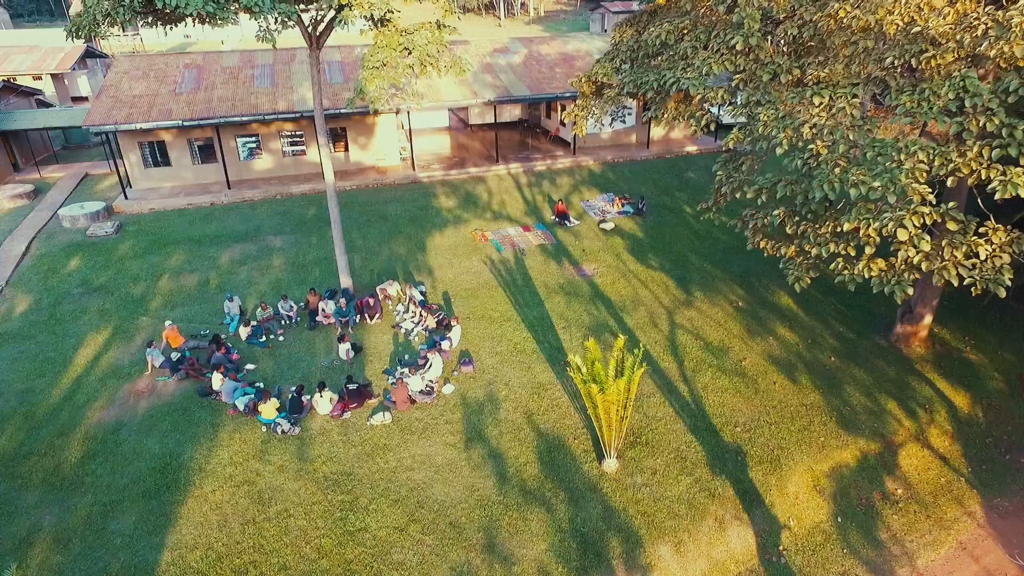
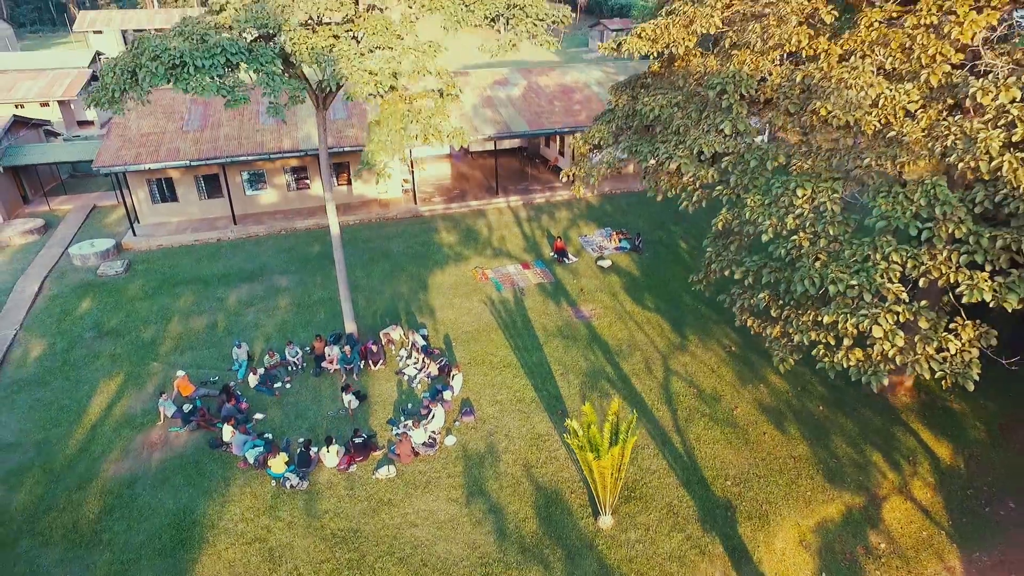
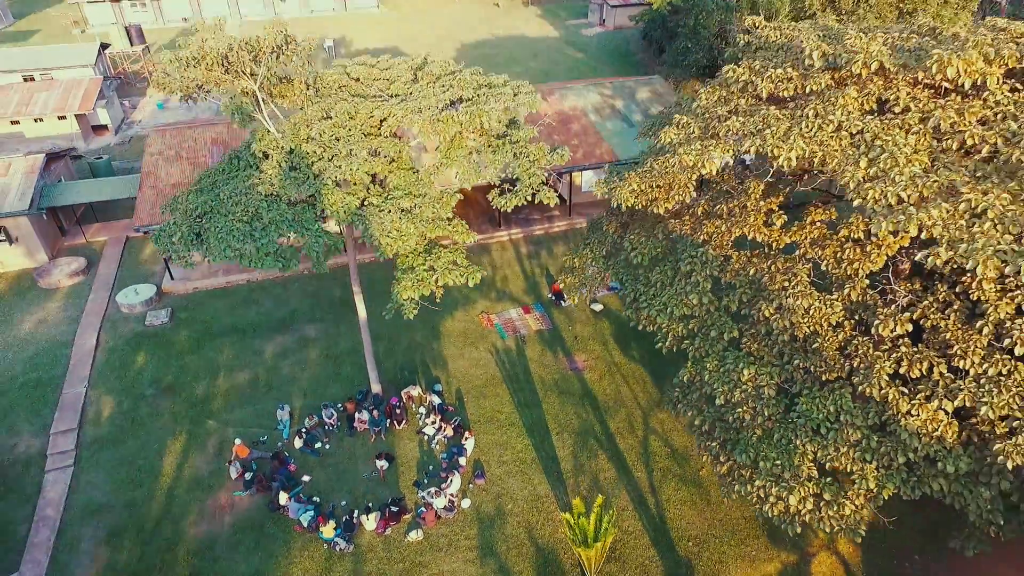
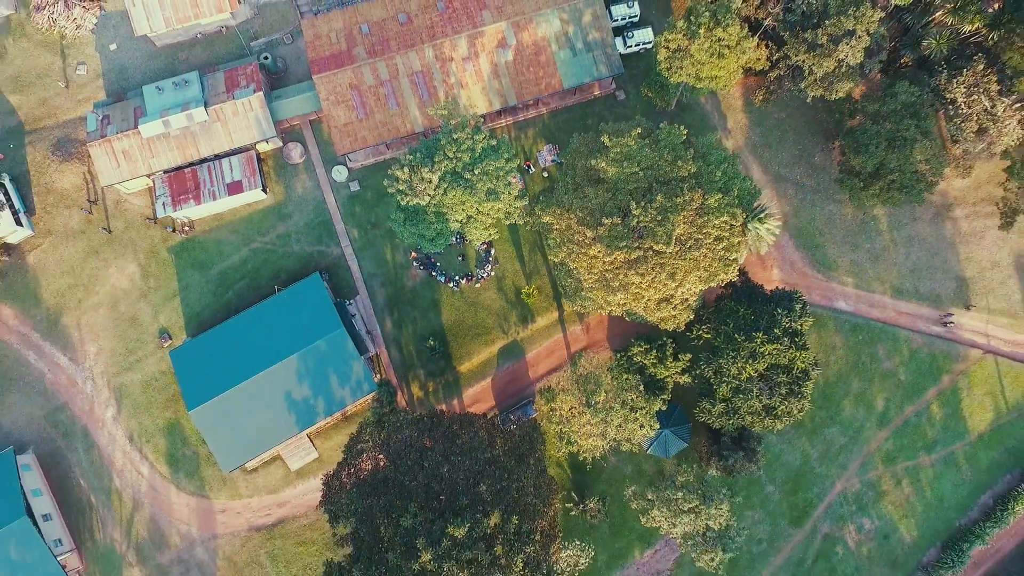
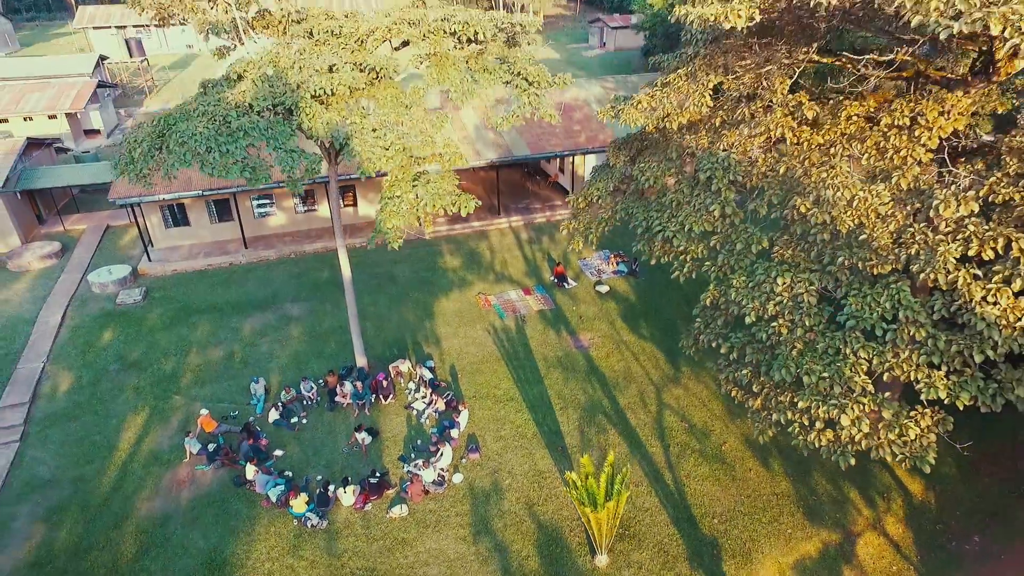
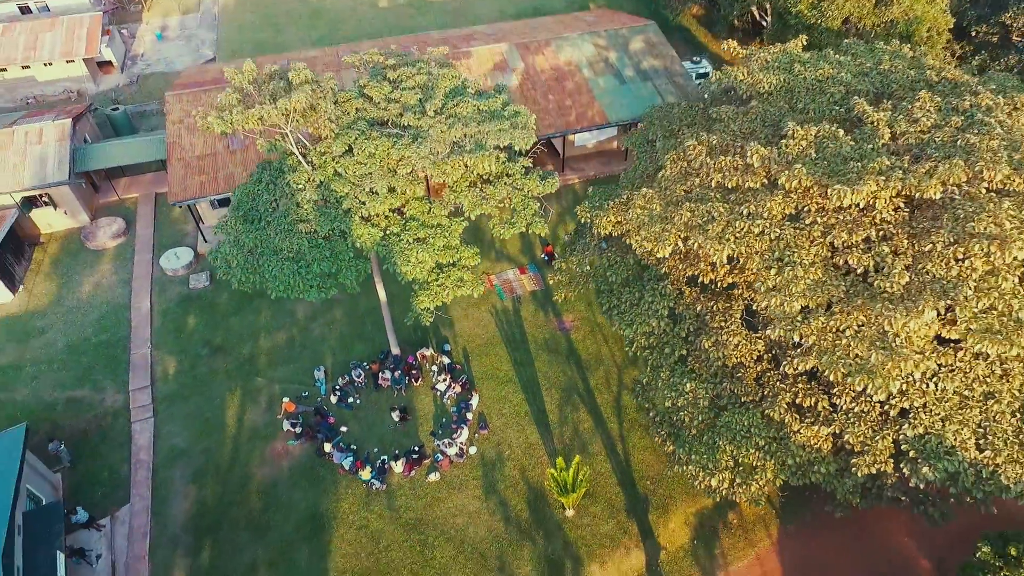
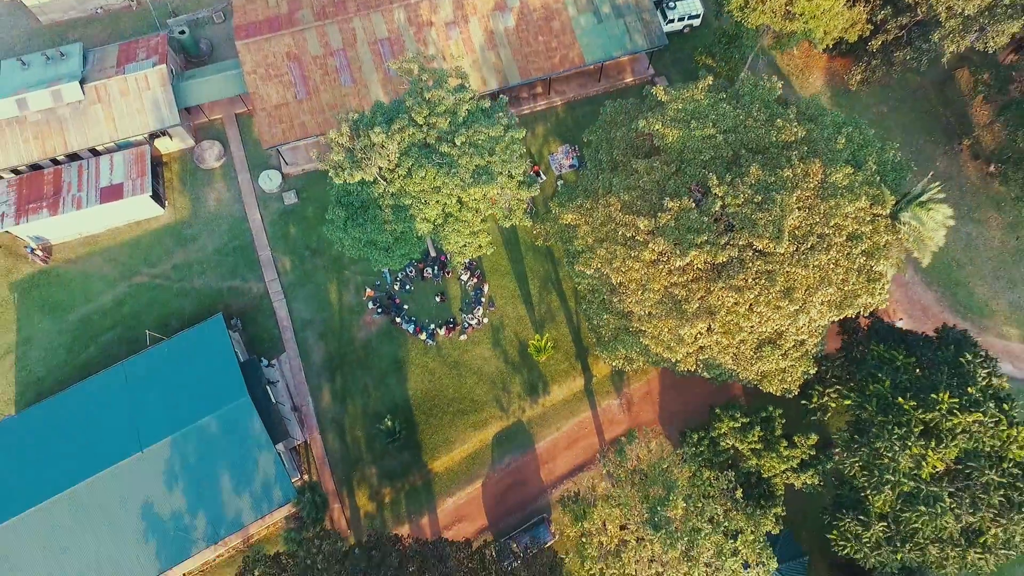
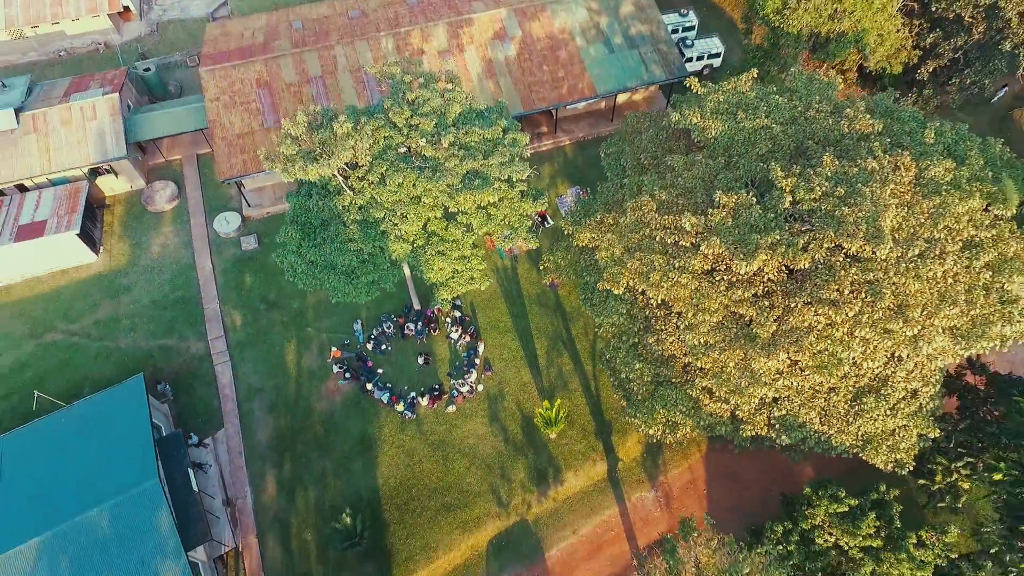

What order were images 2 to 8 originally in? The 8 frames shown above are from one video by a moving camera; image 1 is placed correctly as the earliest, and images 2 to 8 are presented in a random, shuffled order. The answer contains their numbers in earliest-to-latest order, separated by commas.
2, 5, 3, 6, 8, 7, 4
